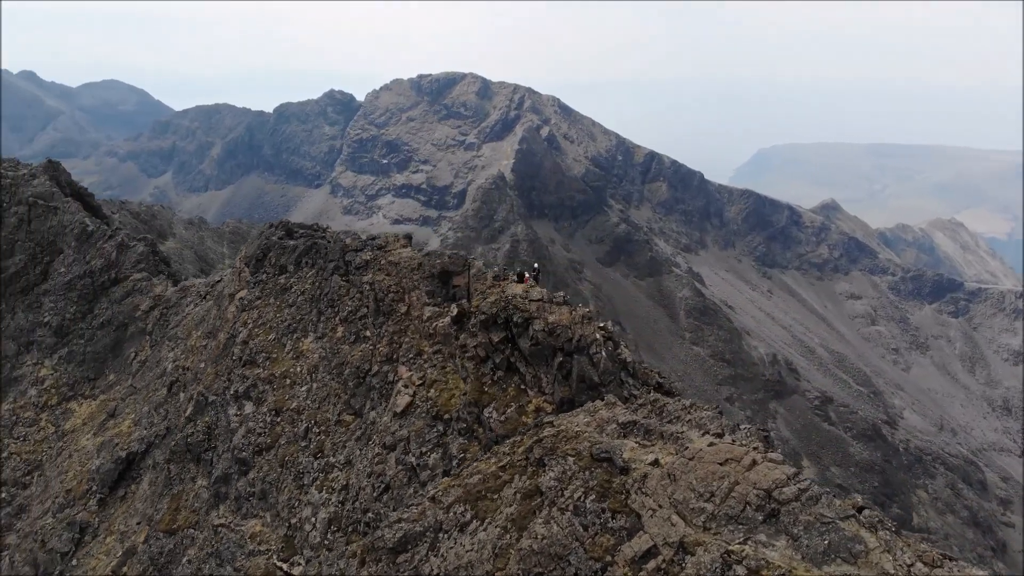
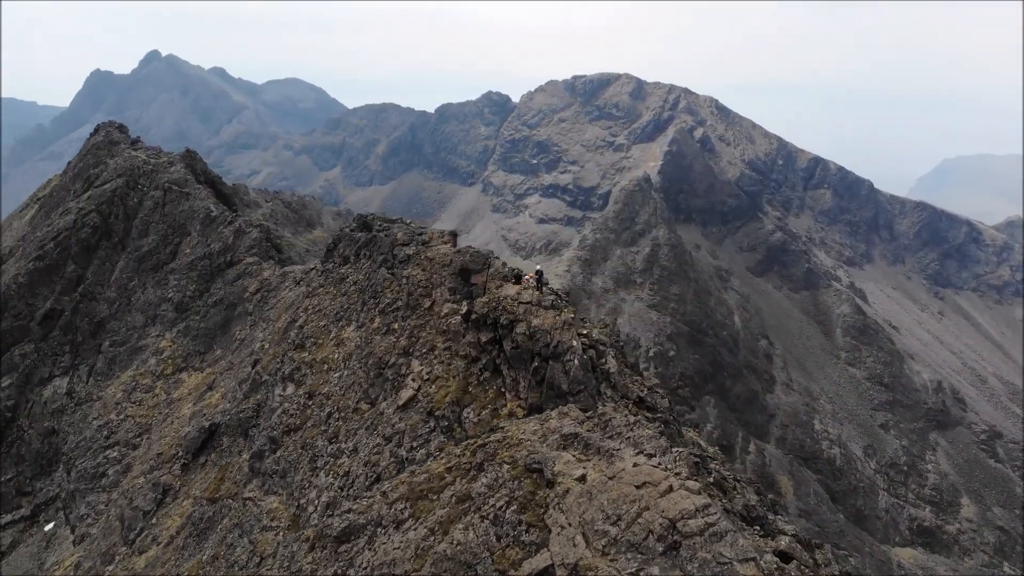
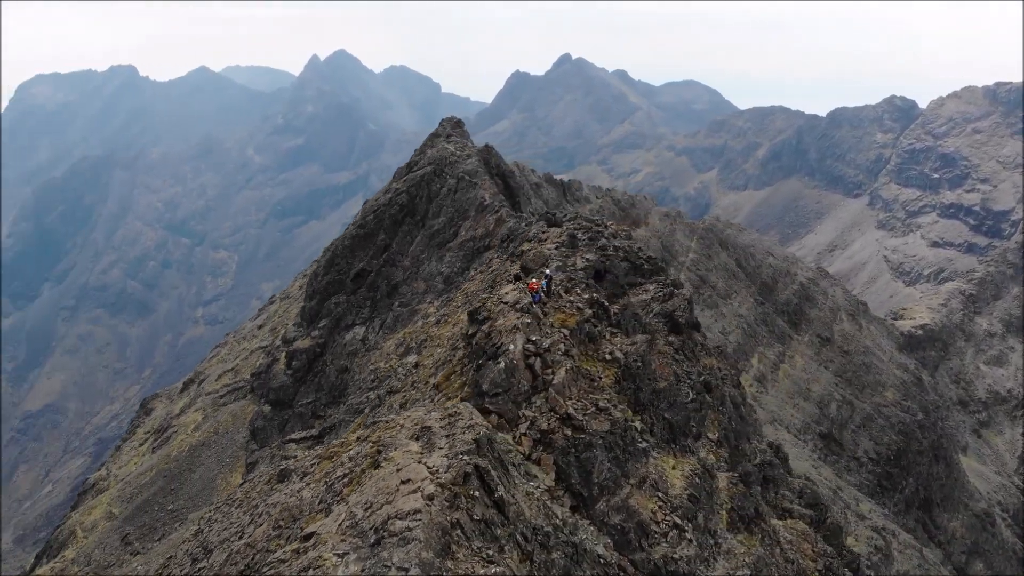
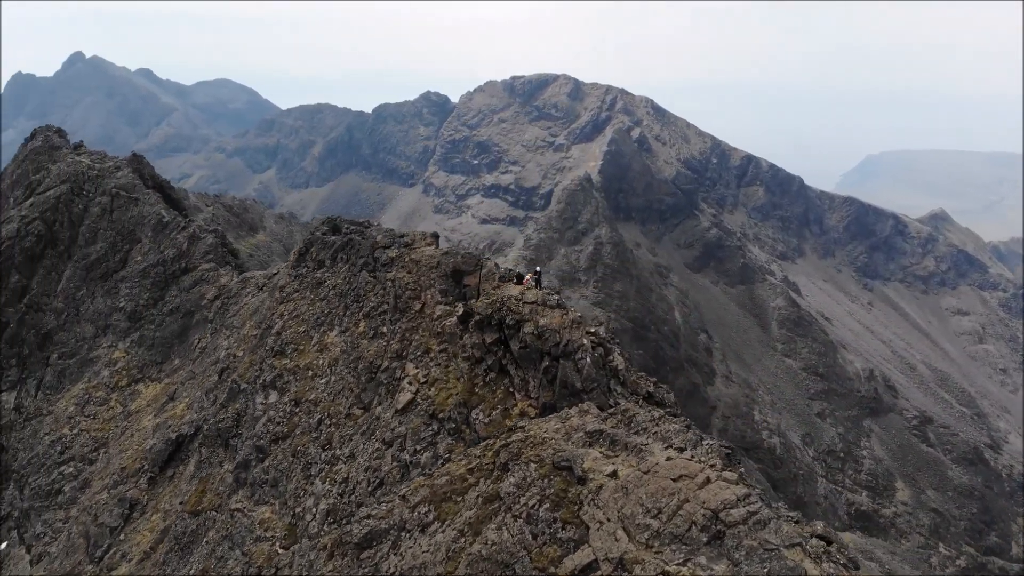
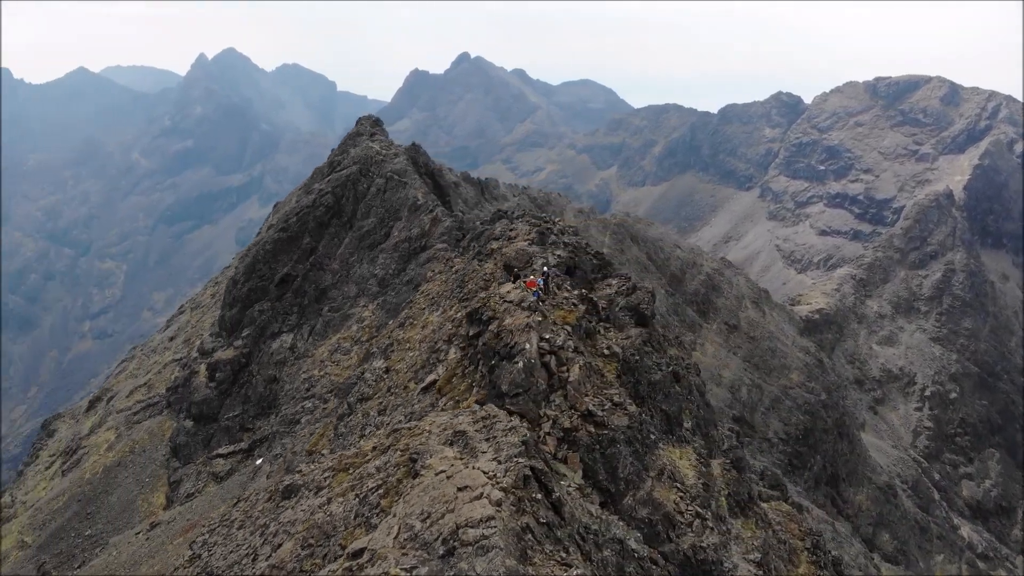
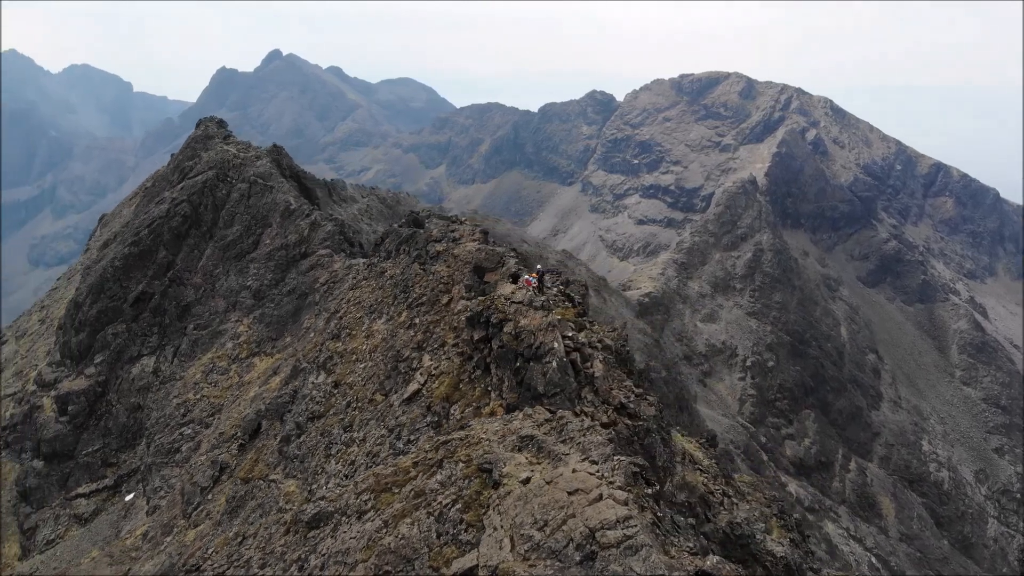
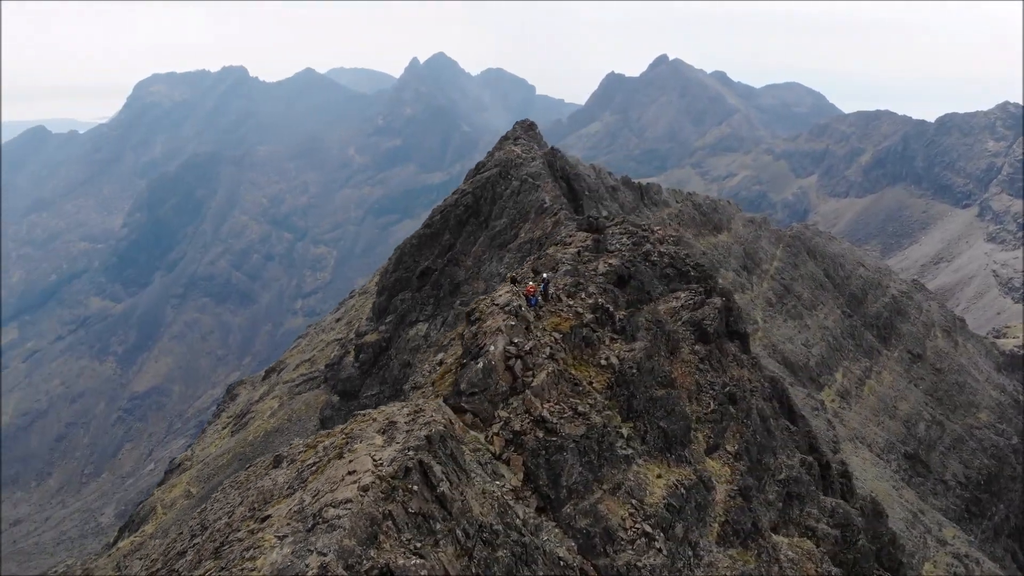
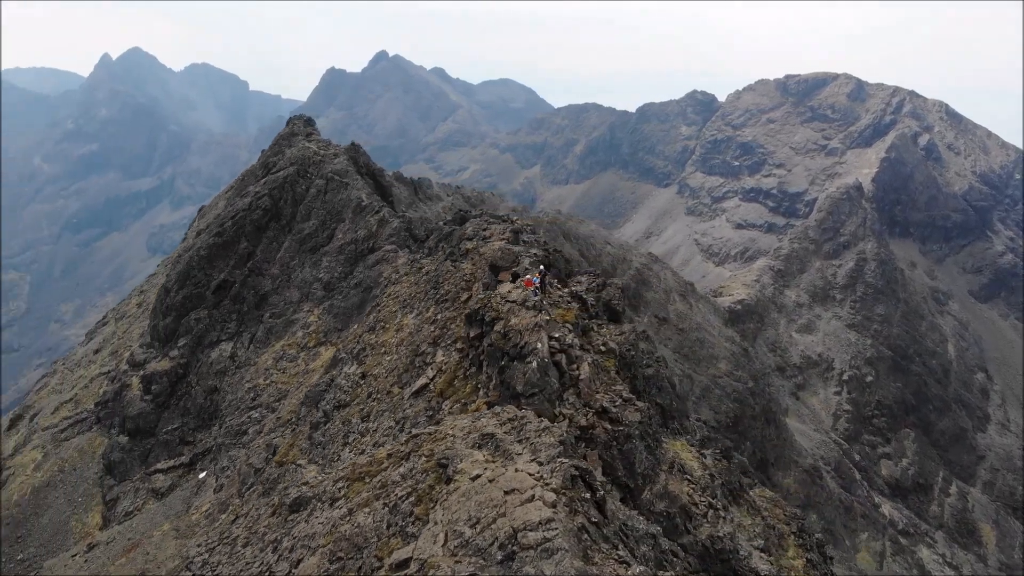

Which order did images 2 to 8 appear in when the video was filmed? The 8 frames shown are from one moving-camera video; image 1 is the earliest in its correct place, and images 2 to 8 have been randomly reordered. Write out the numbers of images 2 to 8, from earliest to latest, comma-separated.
4, 2, 6, 8, 5, 3, 7
